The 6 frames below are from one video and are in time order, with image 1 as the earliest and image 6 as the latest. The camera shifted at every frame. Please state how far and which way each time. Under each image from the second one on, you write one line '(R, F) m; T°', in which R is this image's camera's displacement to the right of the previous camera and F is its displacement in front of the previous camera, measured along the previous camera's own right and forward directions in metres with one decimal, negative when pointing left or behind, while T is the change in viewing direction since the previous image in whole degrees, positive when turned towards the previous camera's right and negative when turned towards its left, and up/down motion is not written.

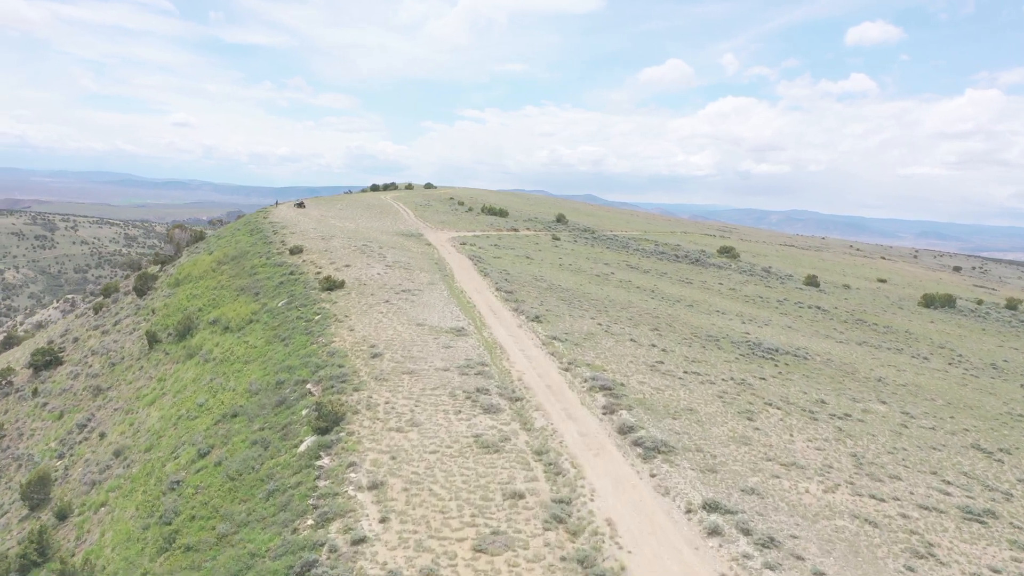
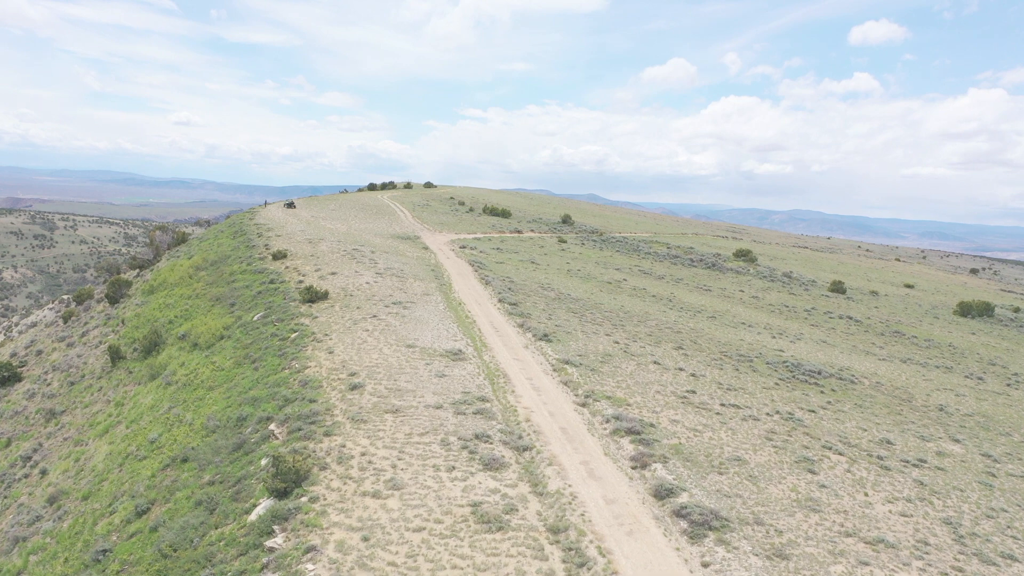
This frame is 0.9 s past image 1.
(-0.1, +4.4) m; 0°
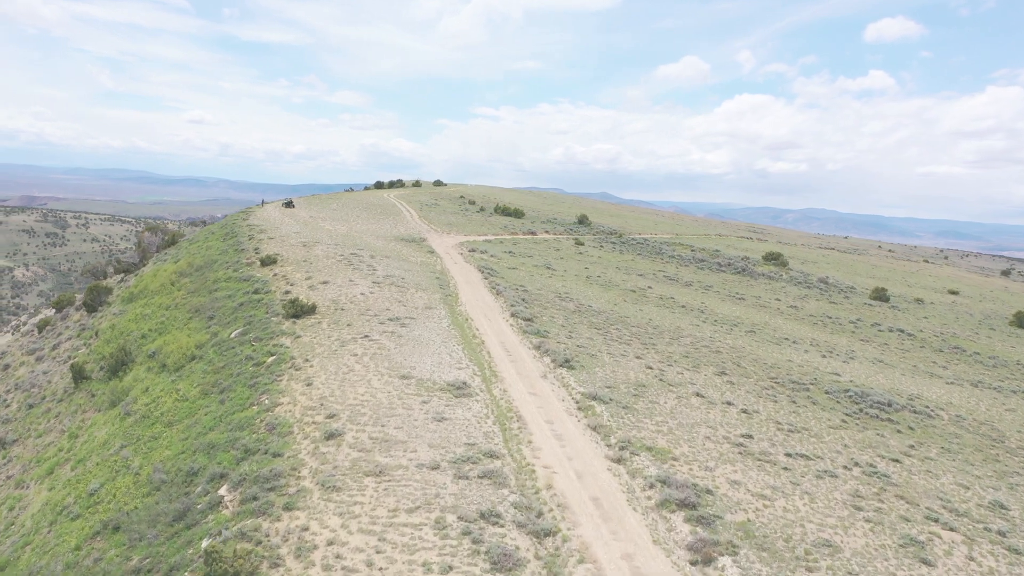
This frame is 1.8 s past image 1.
(-0.1, +4.5) m; -1°
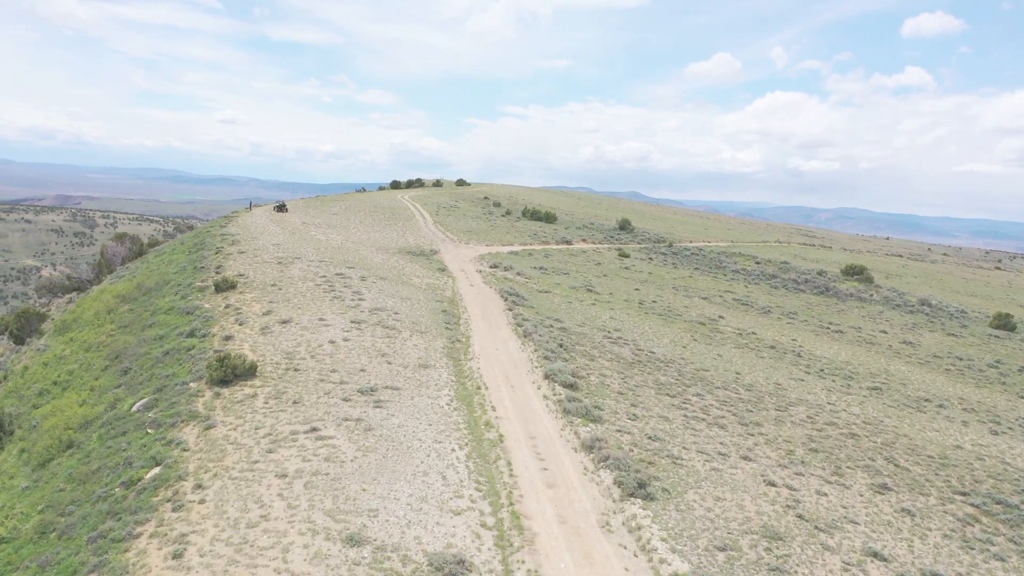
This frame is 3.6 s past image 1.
(-0.2, +10.1) m; -2°
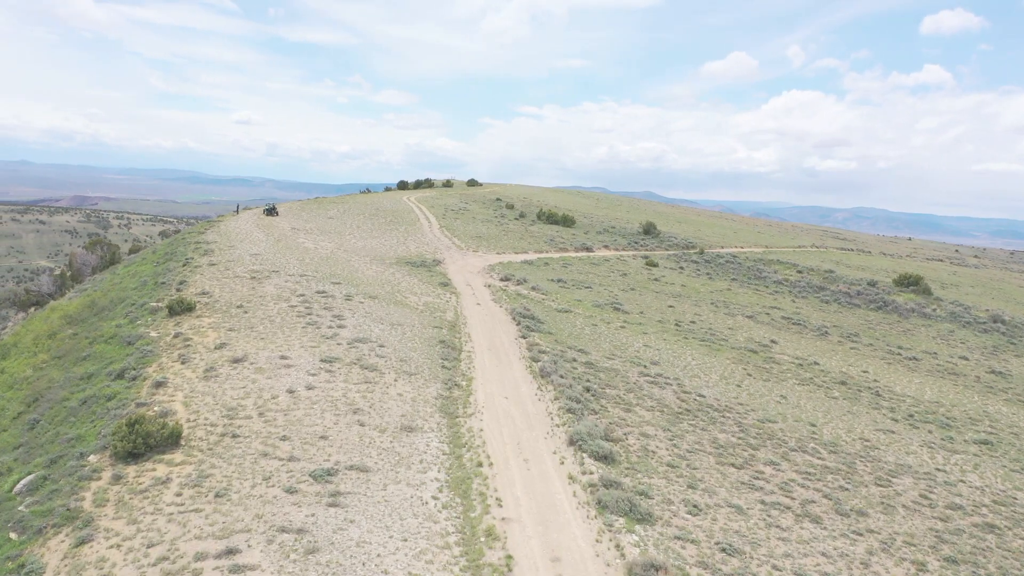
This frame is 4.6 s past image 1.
(0.0, +5.5) m; -1°
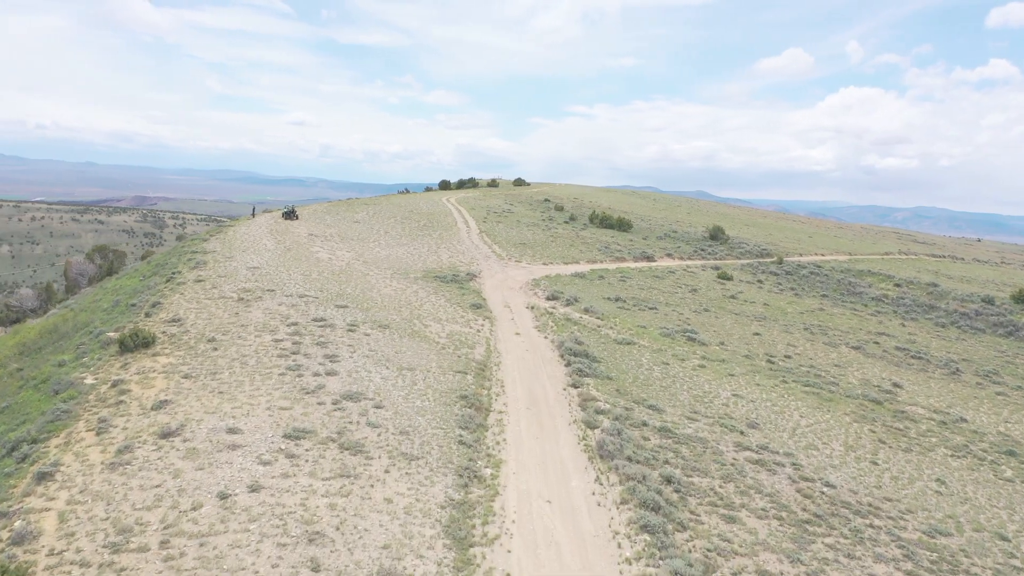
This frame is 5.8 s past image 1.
(0.0, +6.3) m; -3°
